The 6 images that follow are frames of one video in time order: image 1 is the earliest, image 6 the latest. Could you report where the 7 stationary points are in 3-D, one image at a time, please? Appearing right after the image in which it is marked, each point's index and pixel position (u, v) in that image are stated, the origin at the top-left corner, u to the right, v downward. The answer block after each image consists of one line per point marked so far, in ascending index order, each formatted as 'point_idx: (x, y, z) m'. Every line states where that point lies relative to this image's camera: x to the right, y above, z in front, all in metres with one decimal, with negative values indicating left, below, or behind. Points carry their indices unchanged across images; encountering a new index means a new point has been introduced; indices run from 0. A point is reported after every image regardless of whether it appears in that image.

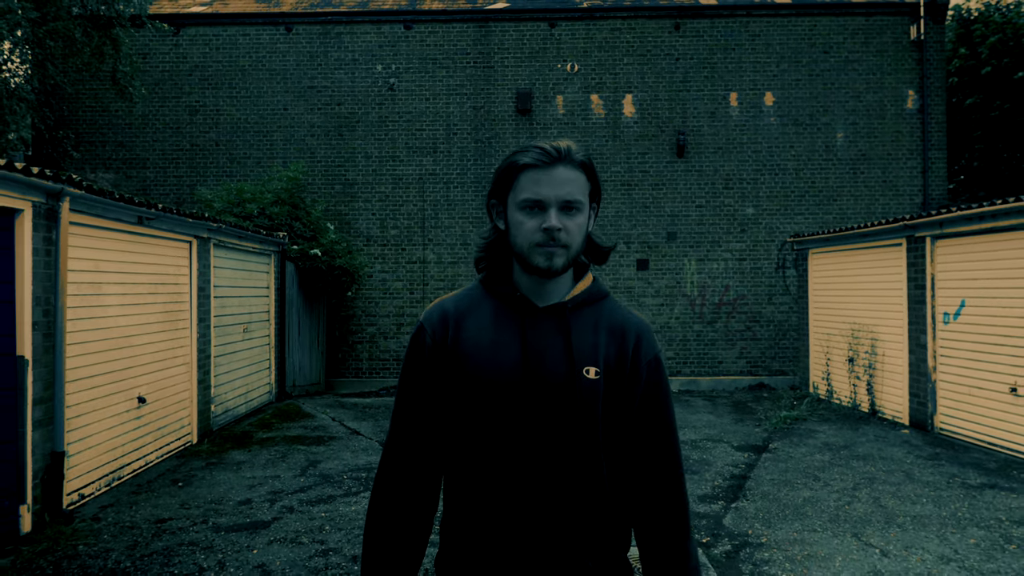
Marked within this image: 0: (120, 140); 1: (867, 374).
0: (-8.4, +3.2, +11.3) m
1: (+5.3, -1.3, +8.0) m
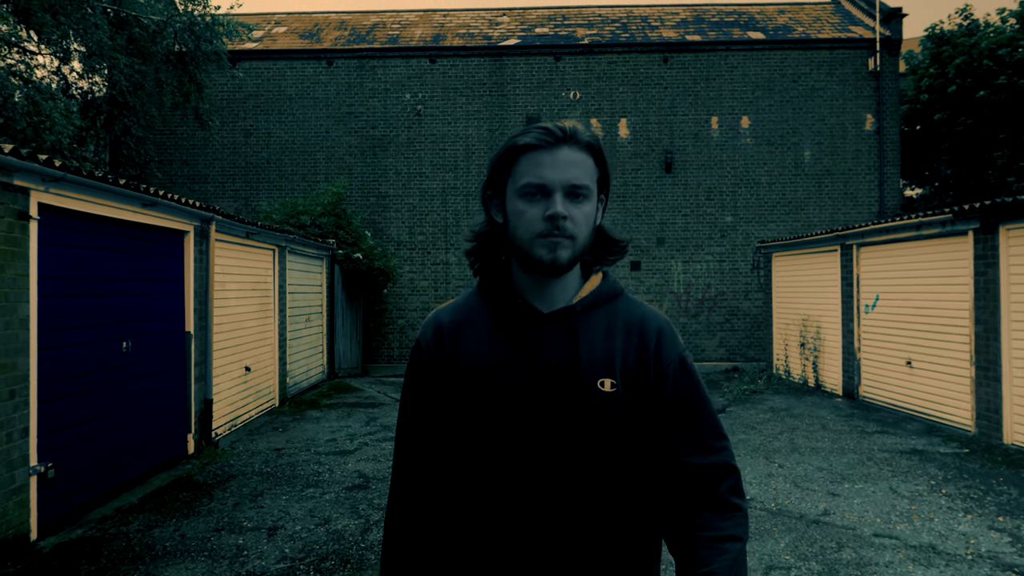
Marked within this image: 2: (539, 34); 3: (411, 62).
0: (-8.1, +3.2, +13.3) m
1: (+5.5, -1.2, +9.8) m
2: (+0.7, +6.6, +14.0) m
3: (-2.5, +5.7, +13.4) m
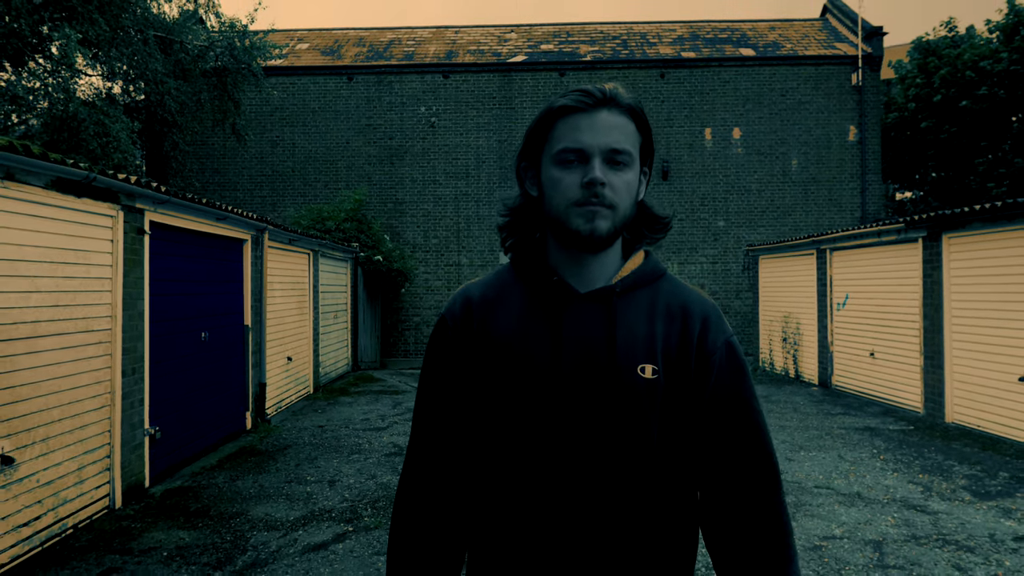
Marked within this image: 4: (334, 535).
0: (-7.9, +3.2, +14.4) m
1: (+5.7, -1.2, +10.8) m
2: (+0.9, +6.6, +15.0) m
3: (-2.3, +5.7, +14.5) m
4: (-1.4, -2.0, +4.2) m
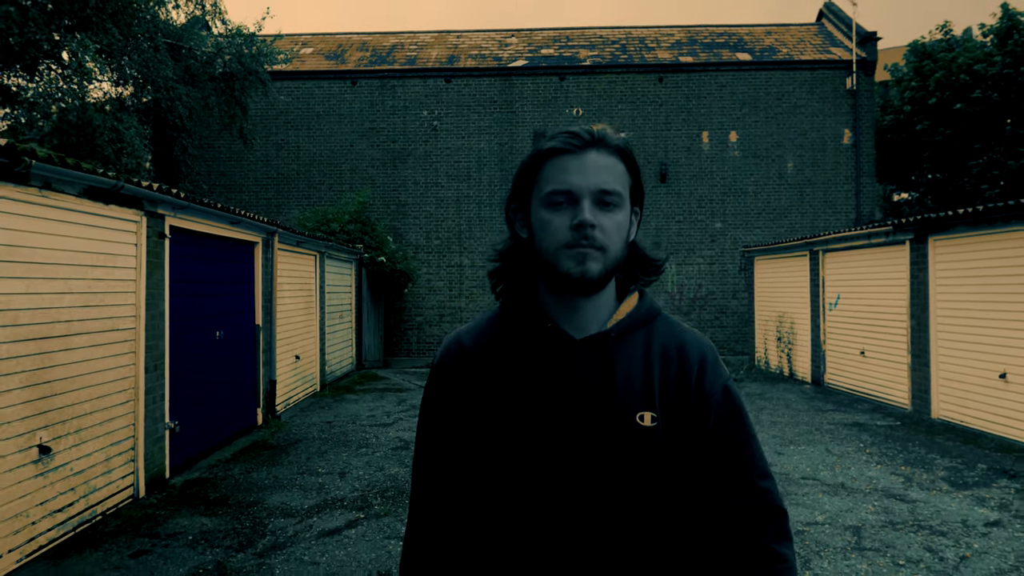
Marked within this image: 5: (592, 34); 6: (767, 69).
0: (-7.9, +3.2, +14.7) m
1: (+5.7, -1.2, +11.0) m
2: (+0.9, +6.6, +15.3) m
3: (-2.3, +5.7, +14.8) m
4: (-1.4, -2.0, +4.5) m
5: (+2.5, +7.7, +16.3) m
6: (+6.8, +5.8, +14.3) m
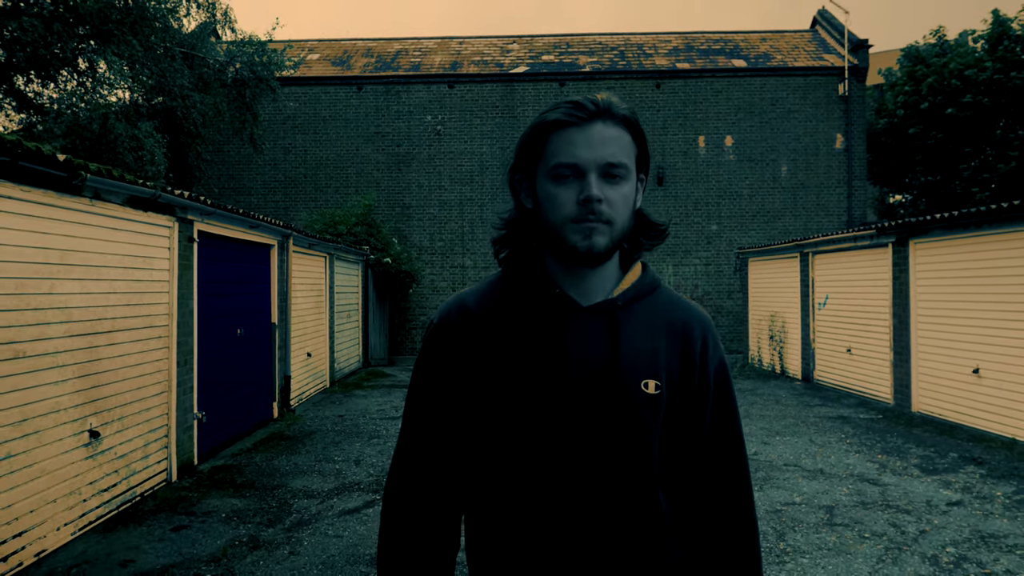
0: (-7.8, +3.2, +15.1) m
1: (+5.7, -1.2, +11.4) m
2: (+1.0, +6.6, +15.7) m
3: (-2.3, +5.7, +15.2) m
4: (-1.4, -2.0, +4.9) m
5: (+2.5, +7.7, +16.8) m
6: (+6.8, +5.8, +14.7) m
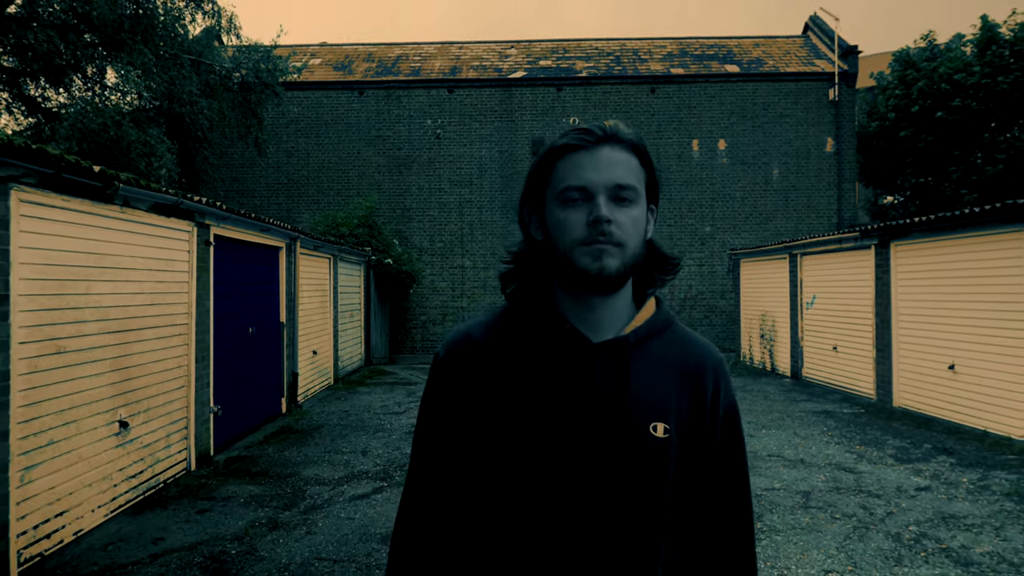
0: (-7.9, +3.2, +15.4) m
1: (+5.7, -1.2, +11.8) m
2: (+0.9, +6.6, +16.1) m
3: (-2.3, +5.7, +15.5) m
4: (-1.4, -2.0, +5.3) m
5: (+2.4, +7.7, +17.1) m
6: (+6.8, +5.8, +15.1) m
